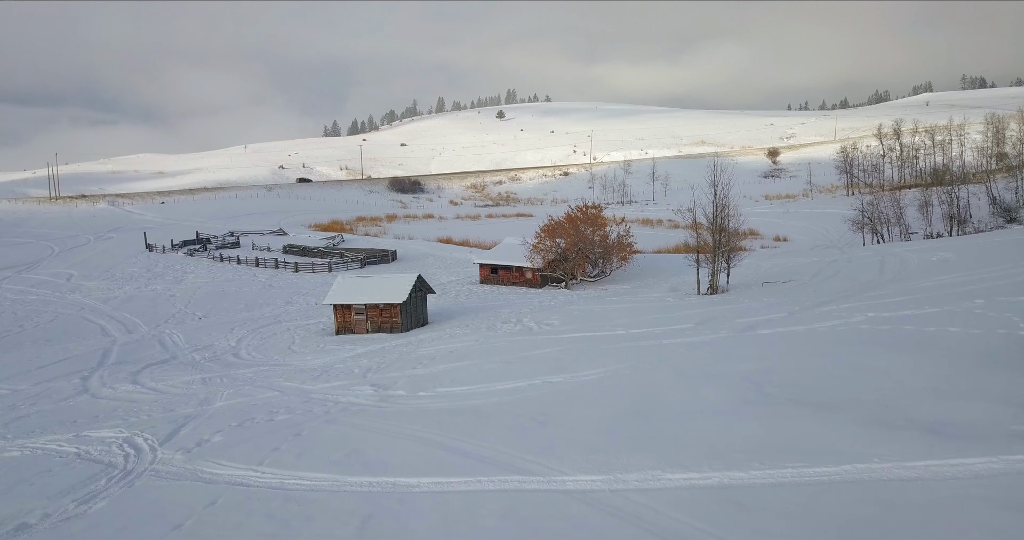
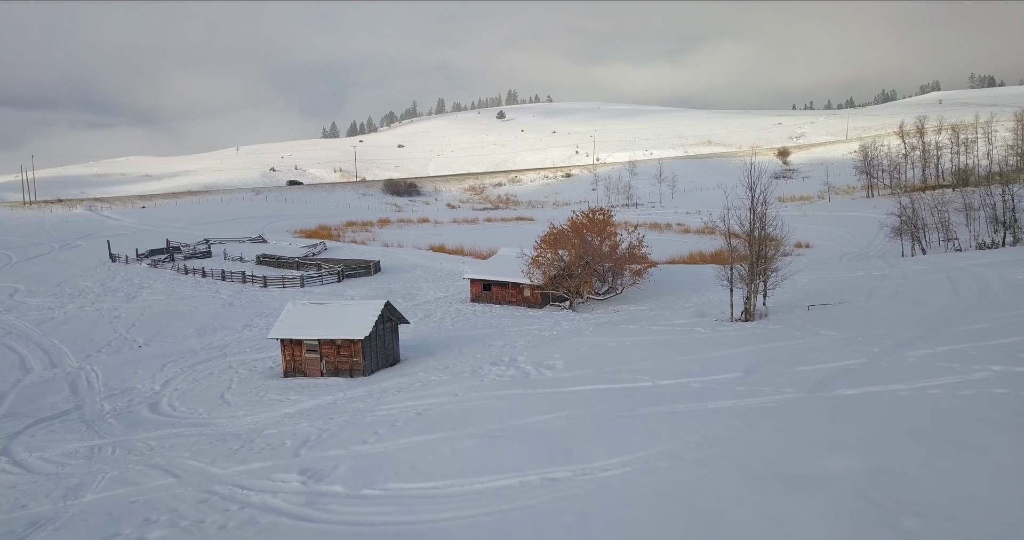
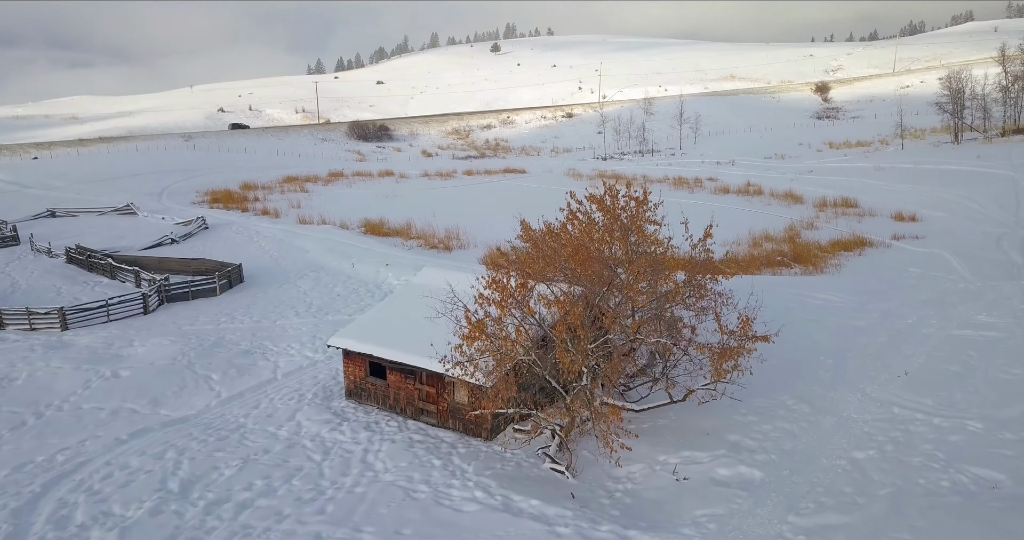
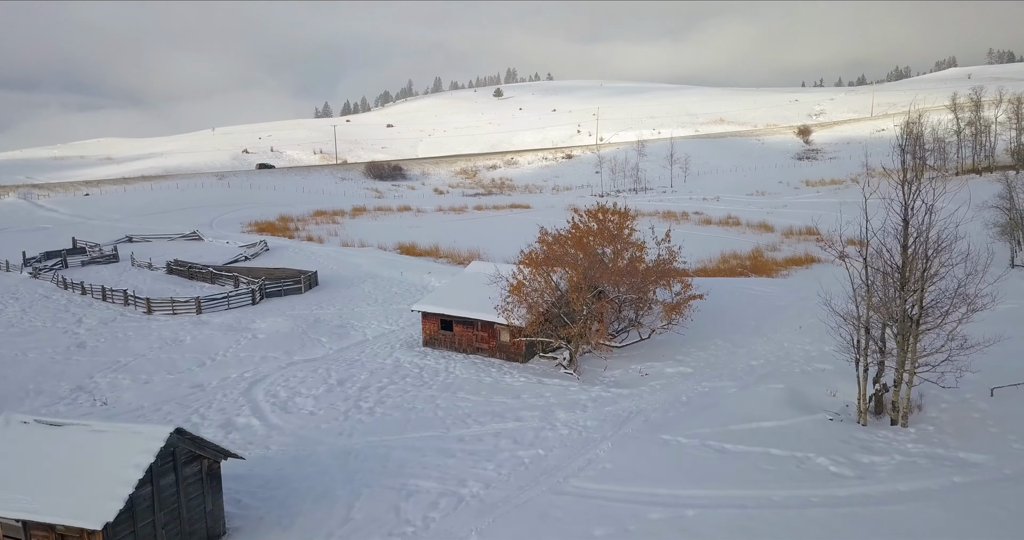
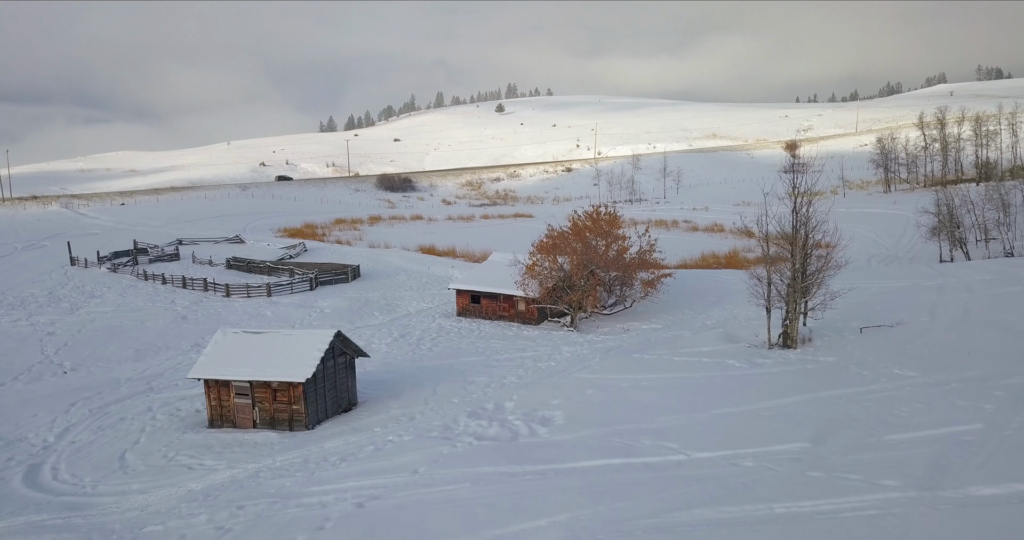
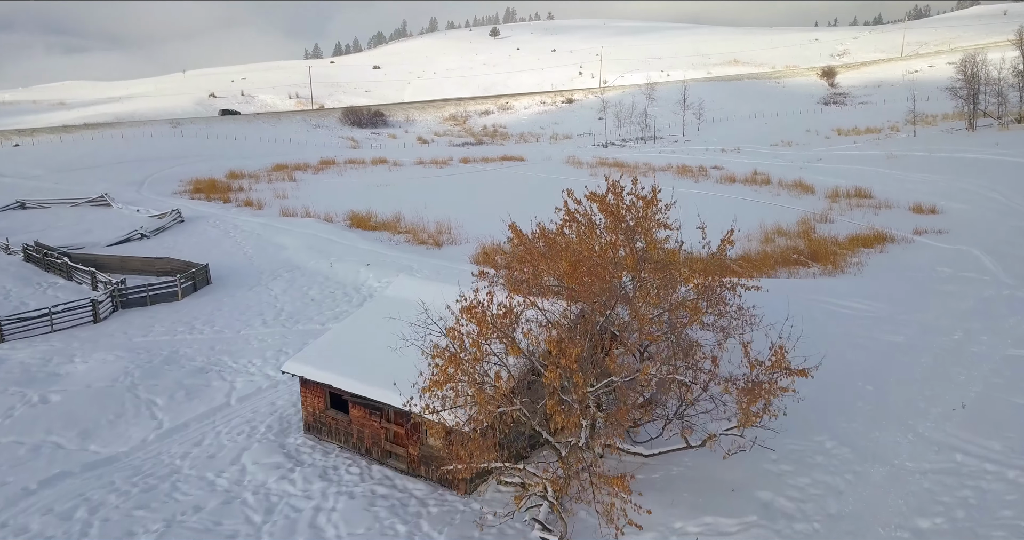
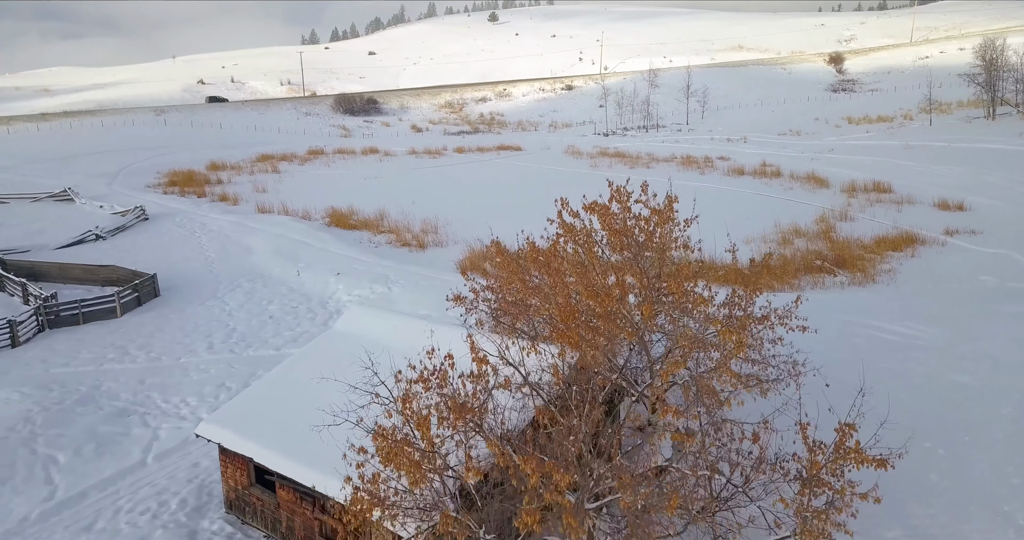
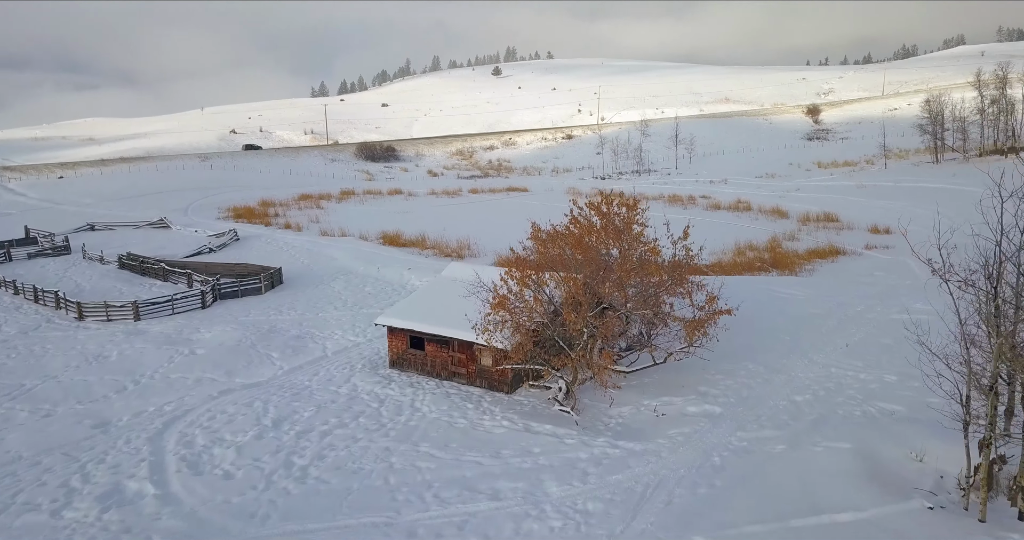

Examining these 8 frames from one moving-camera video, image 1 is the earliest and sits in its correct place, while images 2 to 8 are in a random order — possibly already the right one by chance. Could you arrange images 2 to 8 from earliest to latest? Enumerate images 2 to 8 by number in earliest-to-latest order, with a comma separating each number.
2, 5, 4, 8, 3, 6, 7
